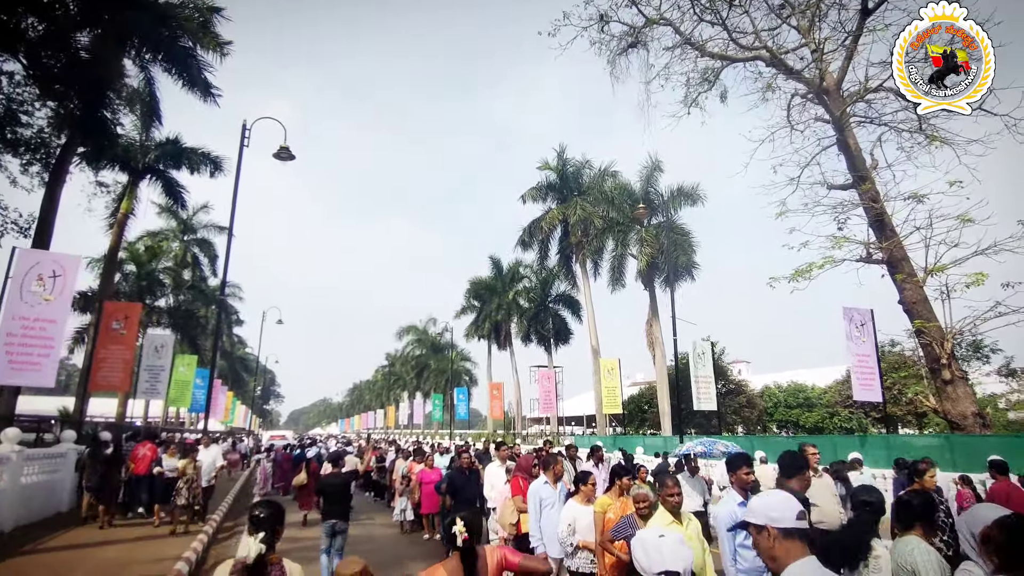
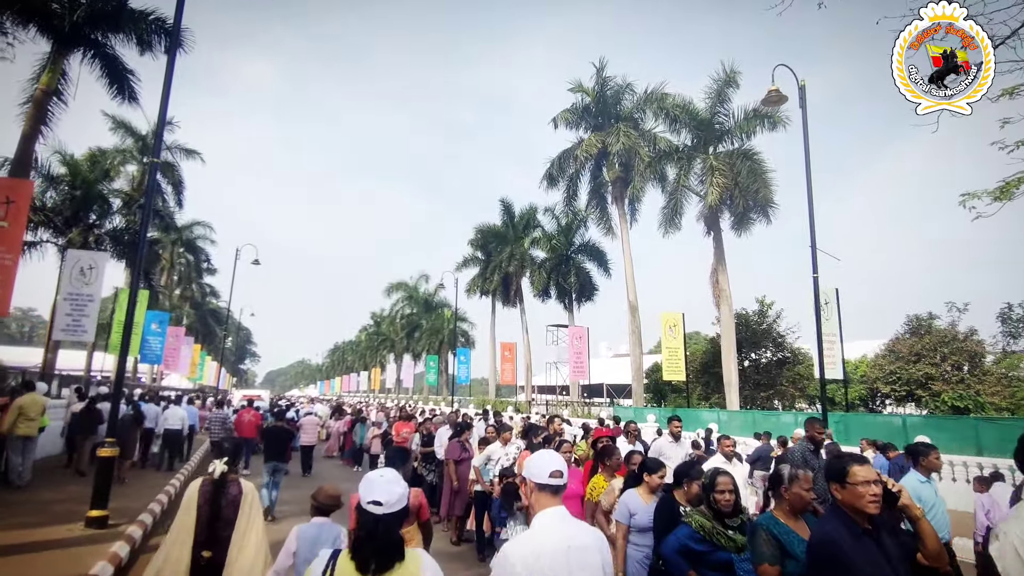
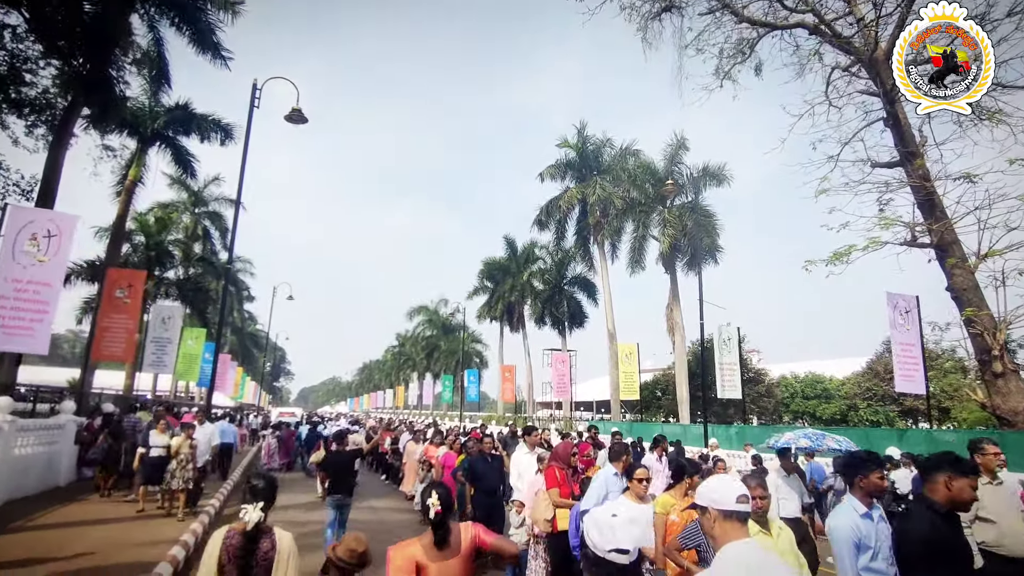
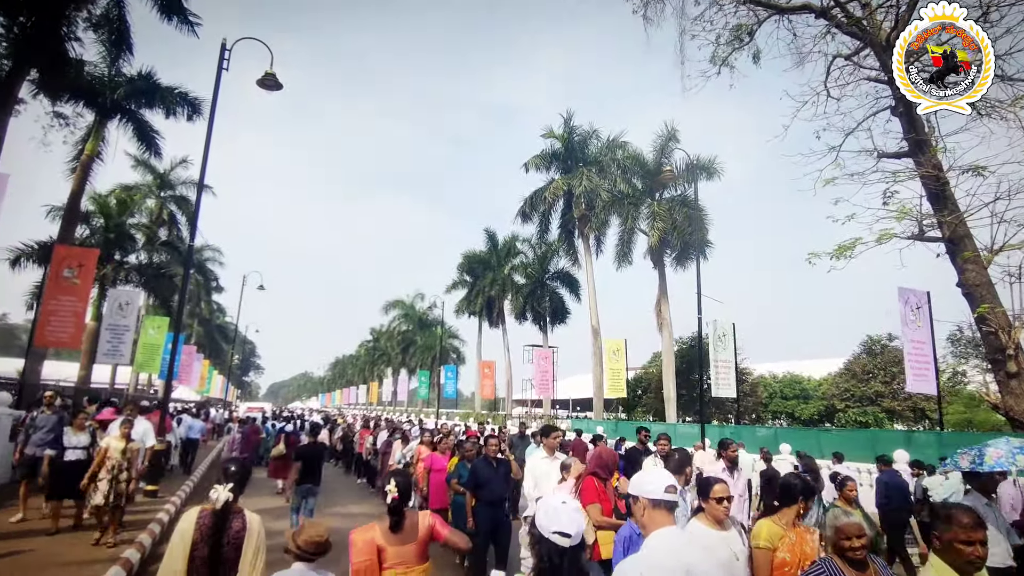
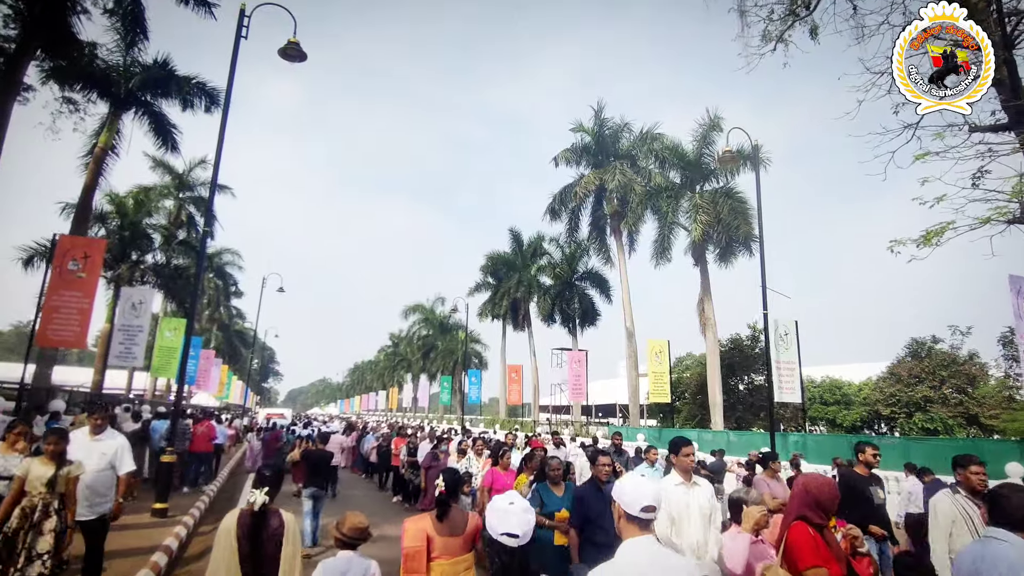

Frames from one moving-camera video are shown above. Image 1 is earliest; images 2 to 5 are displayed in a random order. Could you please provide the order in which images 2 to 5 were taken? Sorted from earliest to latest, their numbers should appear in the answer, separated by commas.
3, 4, 5, 2
